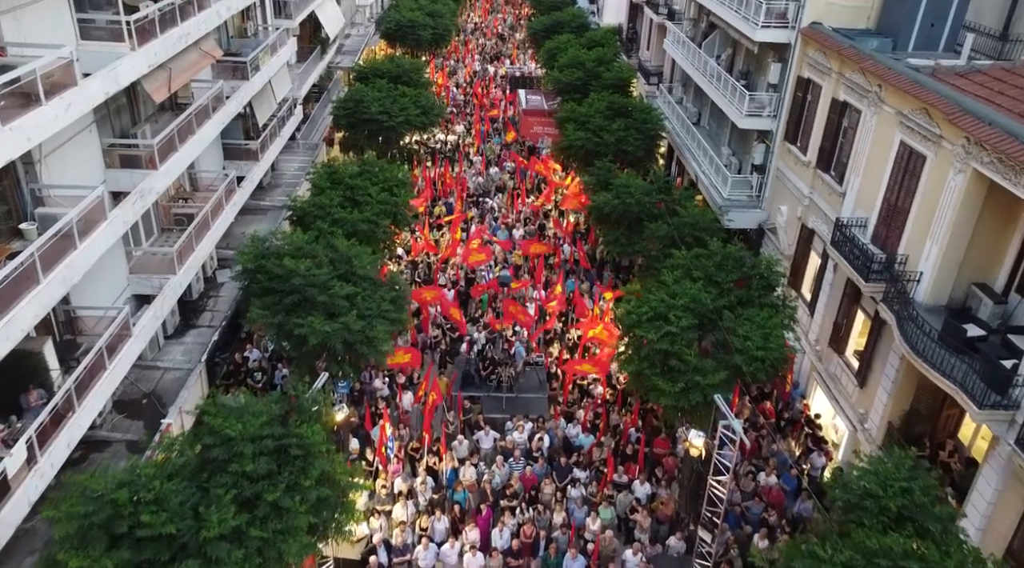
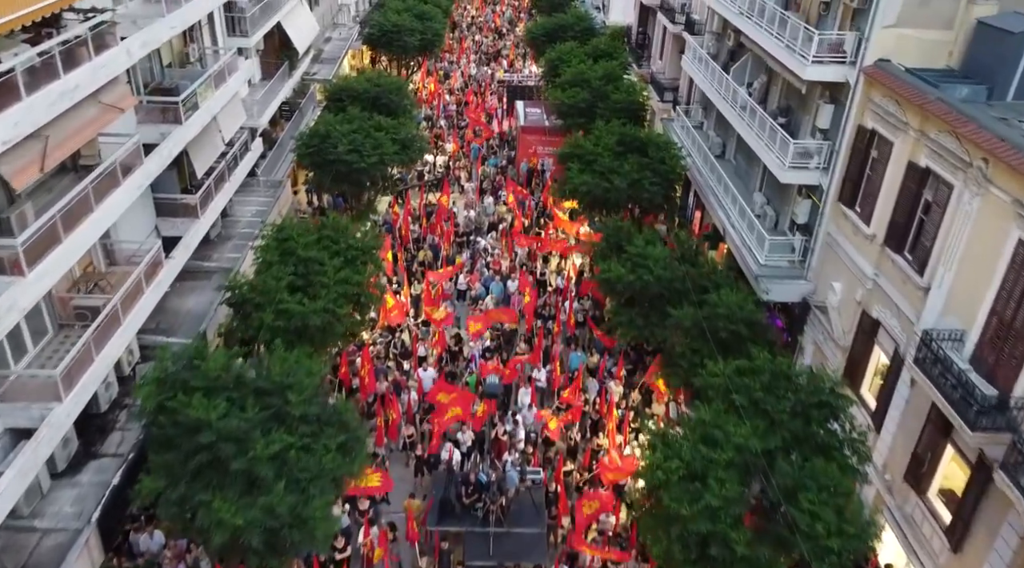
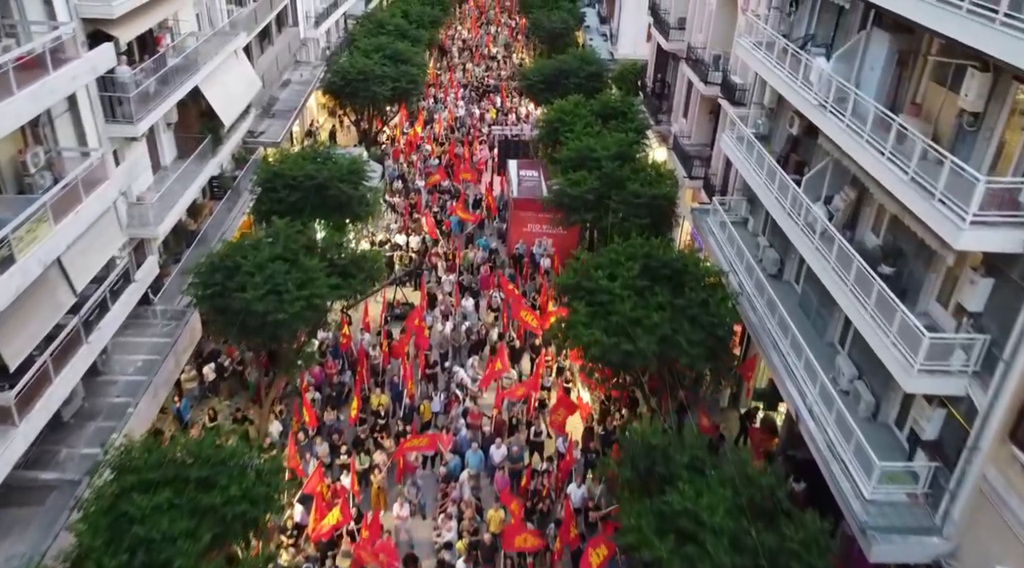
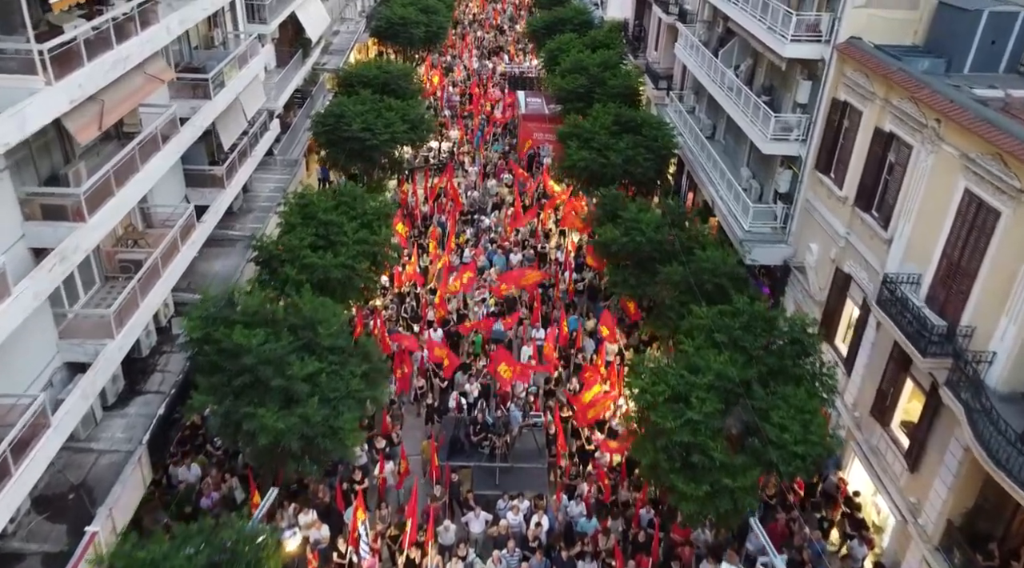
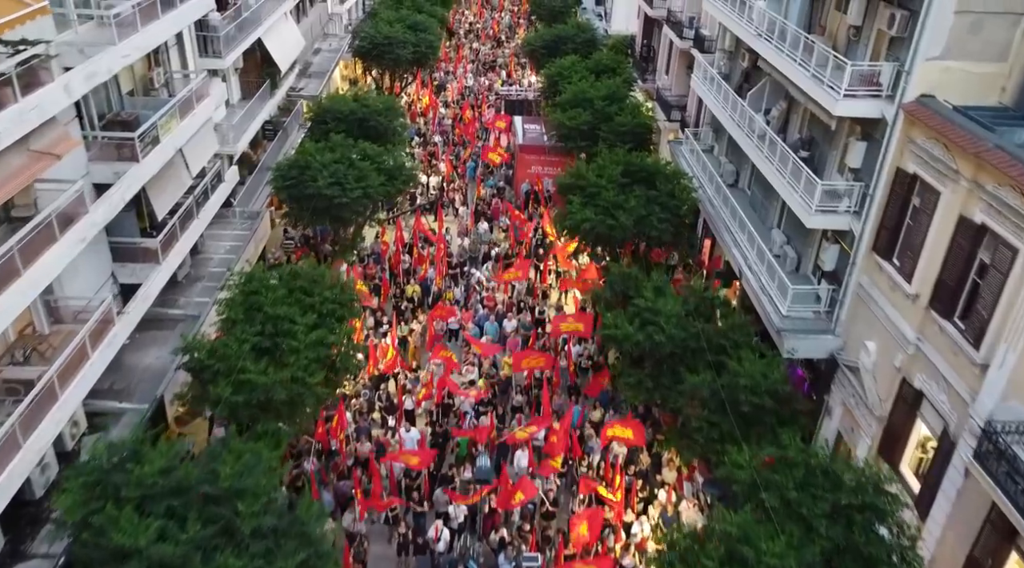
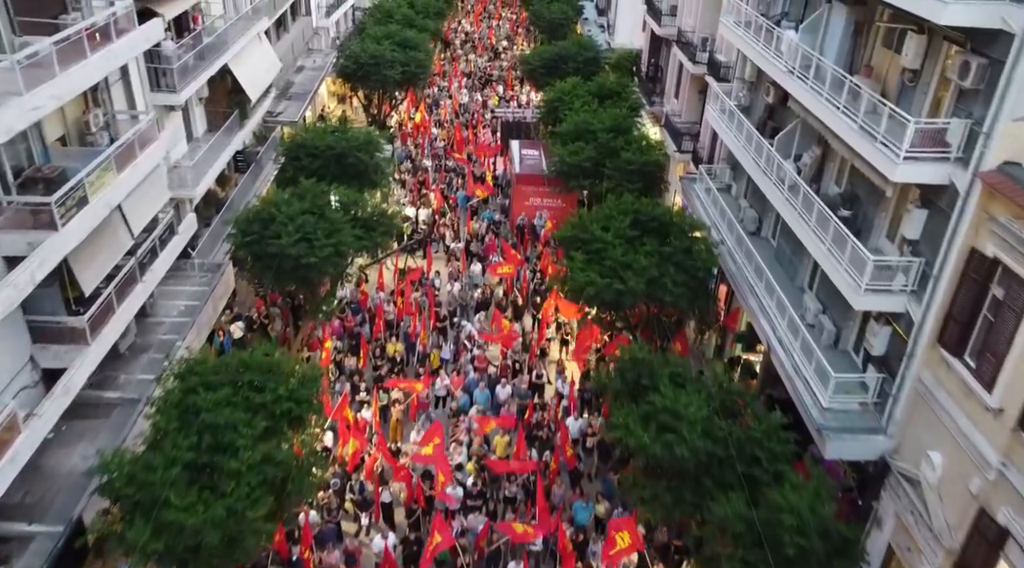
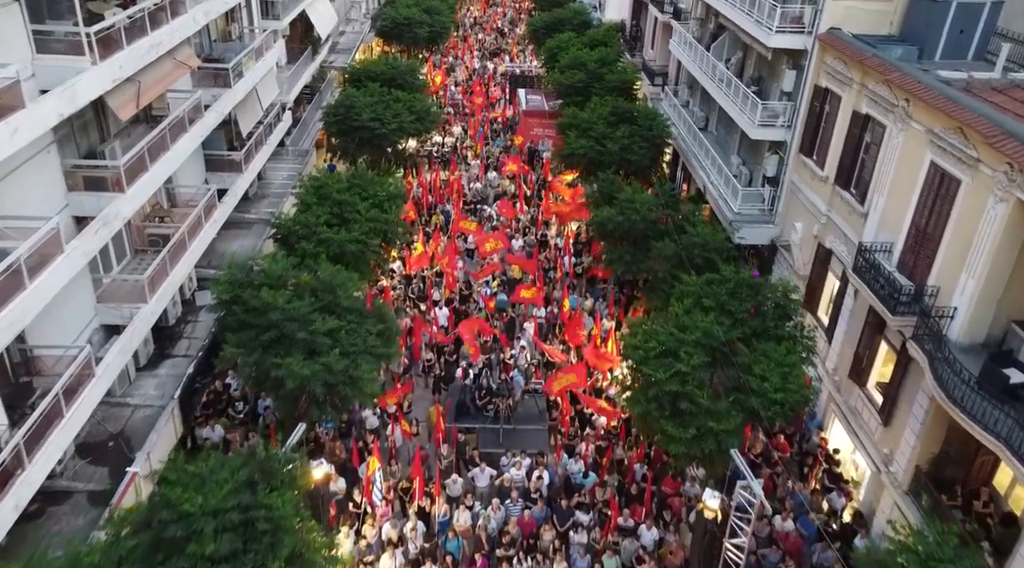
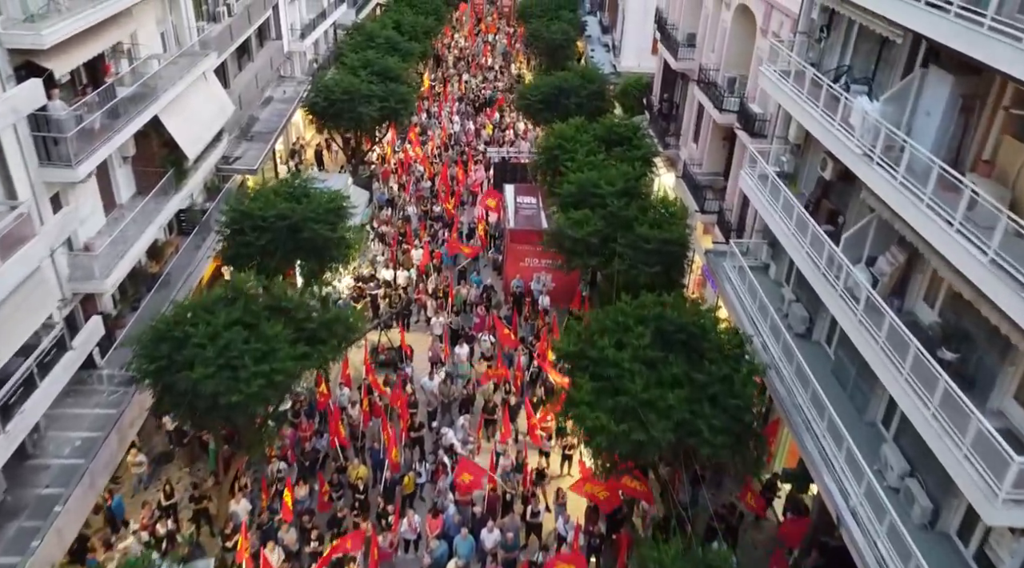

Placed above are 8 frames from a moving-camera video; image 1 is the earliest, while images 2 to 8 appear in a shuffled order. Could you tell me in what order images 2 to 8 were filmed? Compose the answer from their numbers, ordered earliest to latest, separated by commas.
7, 4, 2, 5, 6, 3, 8
